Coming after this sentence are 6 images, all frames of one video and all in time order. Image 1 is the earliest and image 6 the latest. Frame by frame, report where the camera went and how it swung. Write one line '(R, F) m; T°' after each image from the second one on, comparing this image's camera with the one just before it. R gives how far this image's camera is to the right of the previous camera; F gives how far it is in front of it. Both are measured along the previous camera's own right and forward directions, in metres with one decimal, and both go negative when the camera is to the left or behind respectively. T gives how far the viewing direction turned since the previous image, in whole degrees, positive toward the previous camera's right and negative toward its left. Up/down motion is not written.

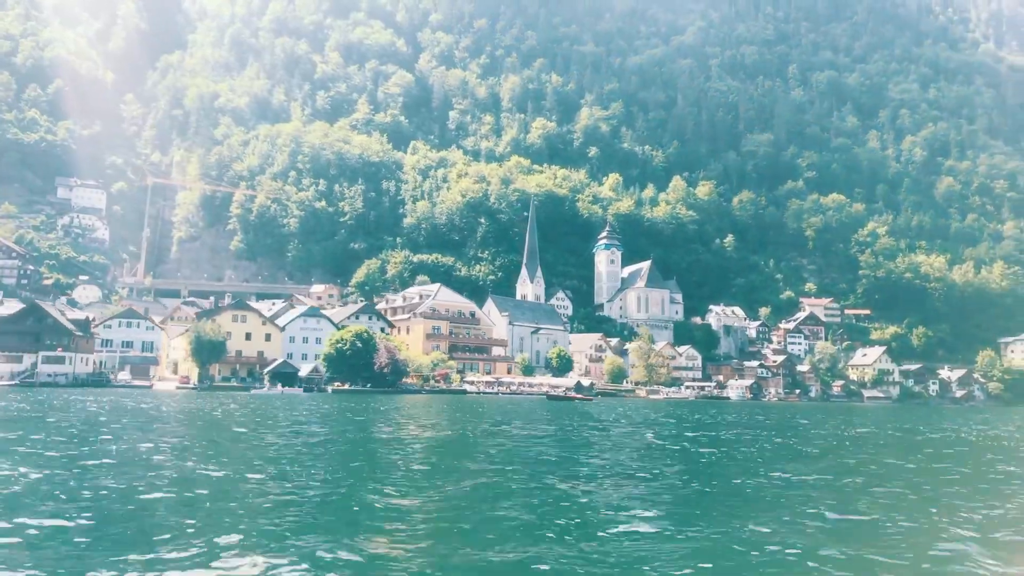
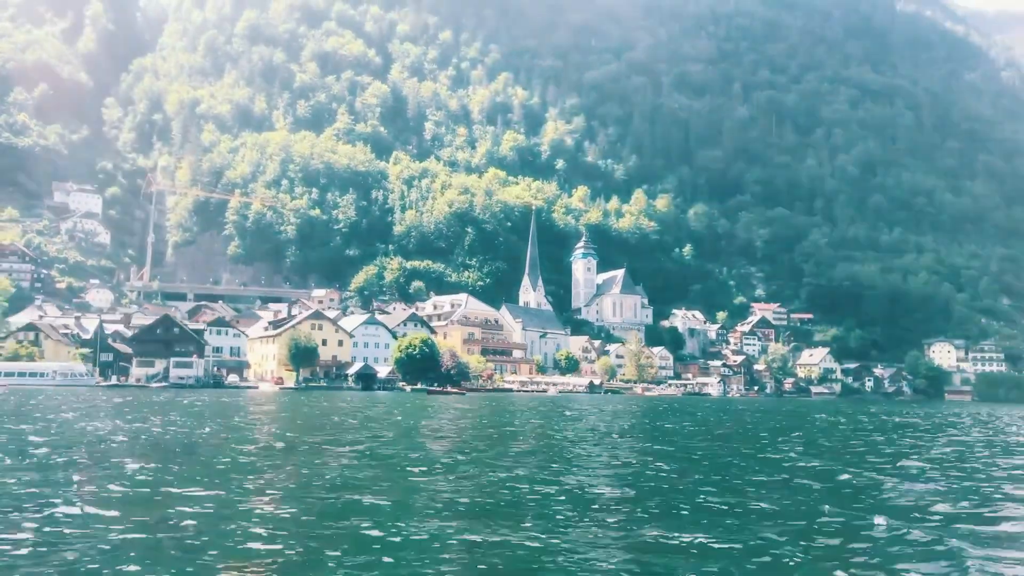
(-8.6, -8.4) m; +5°
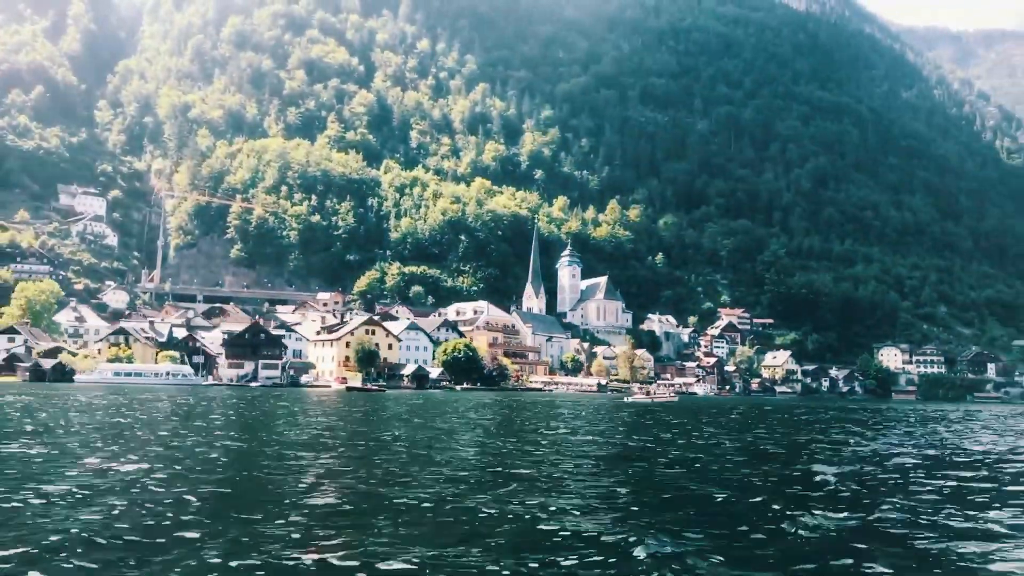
(-7.4, -7.4) m; +4°
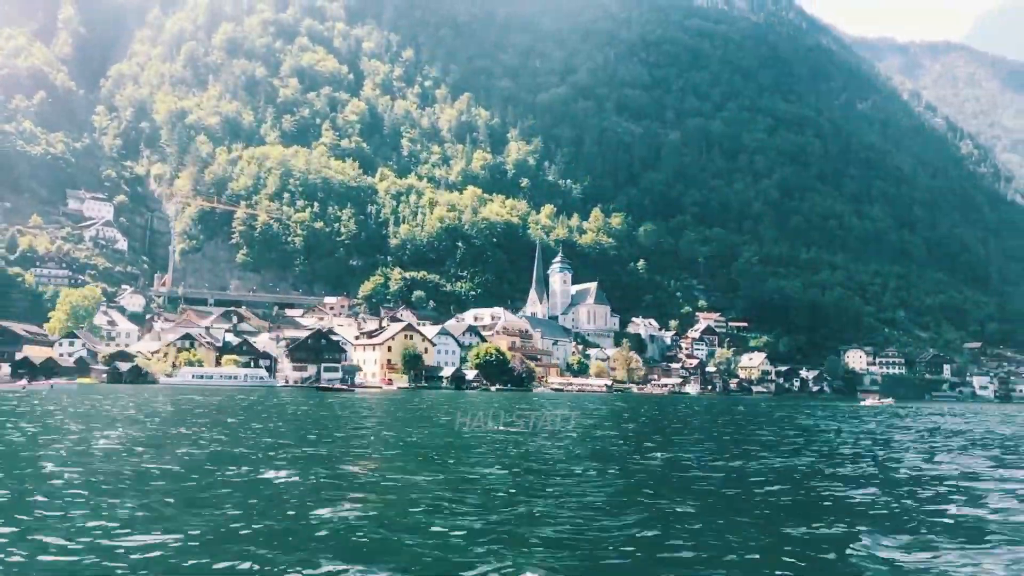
(-6.3, -6.1) m; +3°
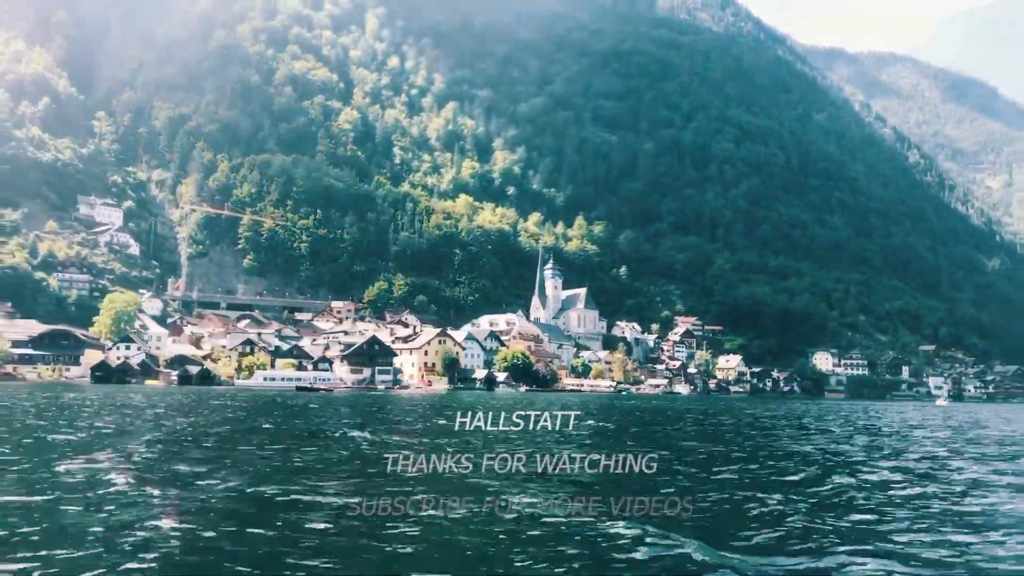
(-6.8, -6.7) m; +3°
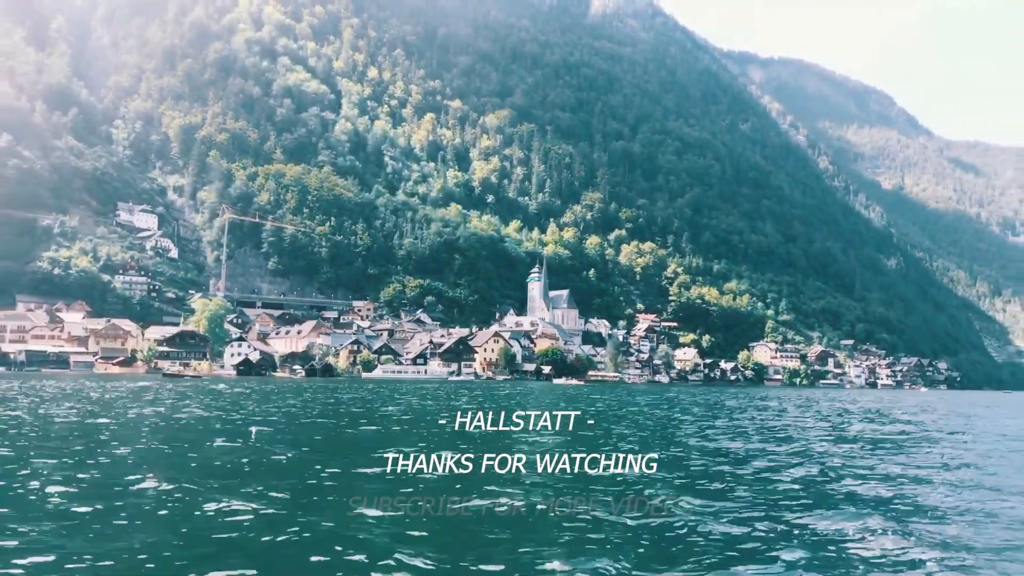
(-14.8, -17.2) m; +6°
